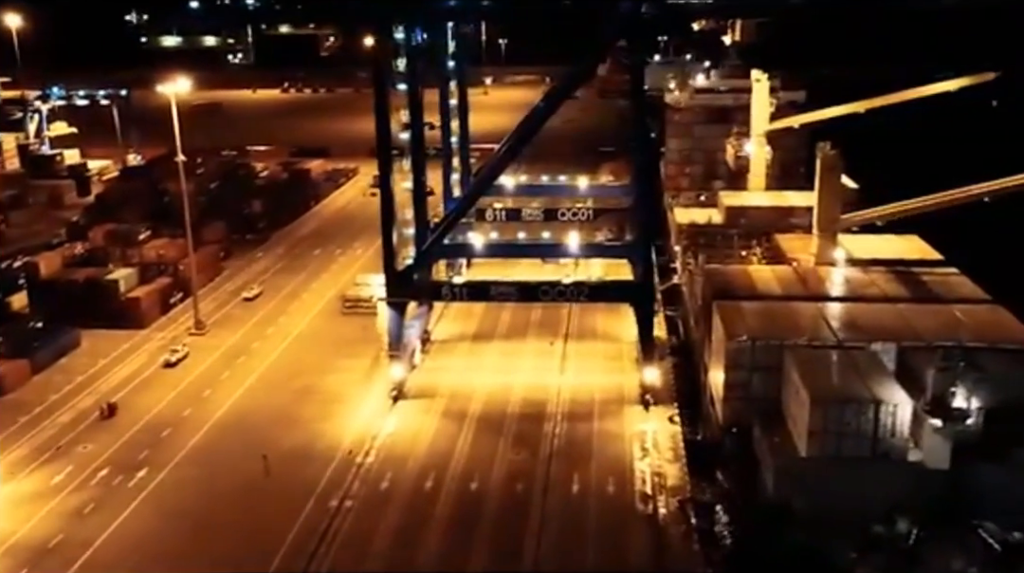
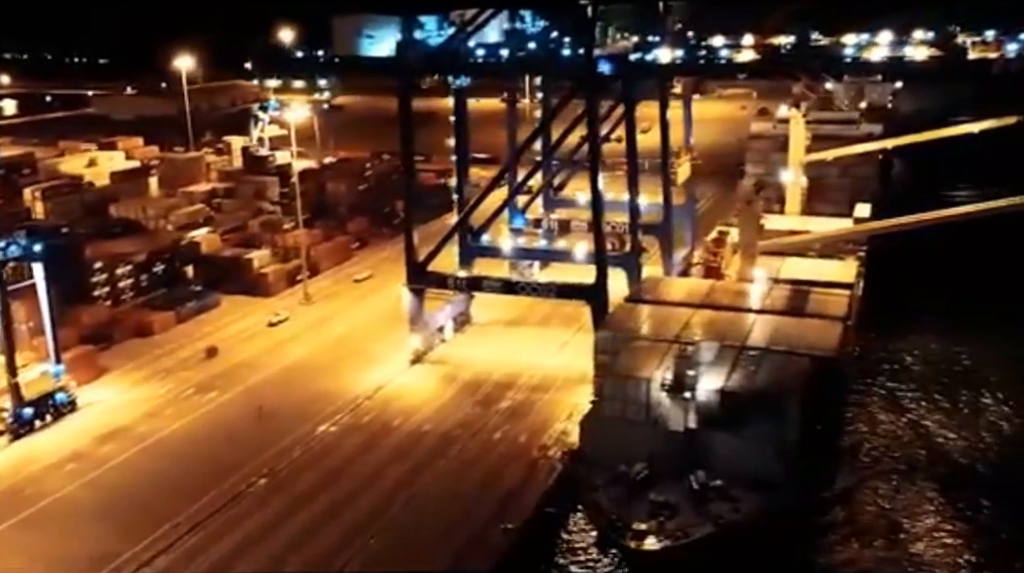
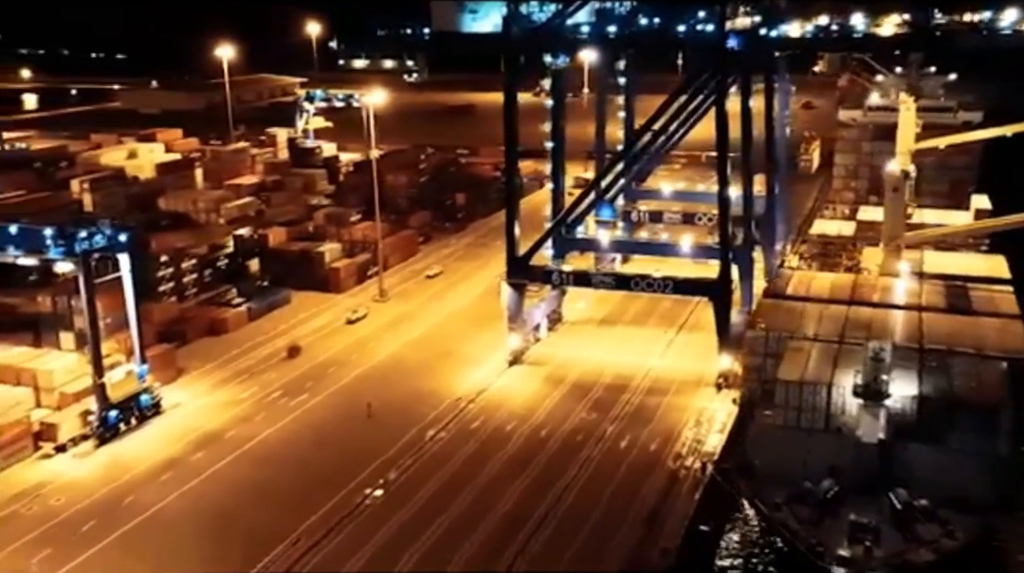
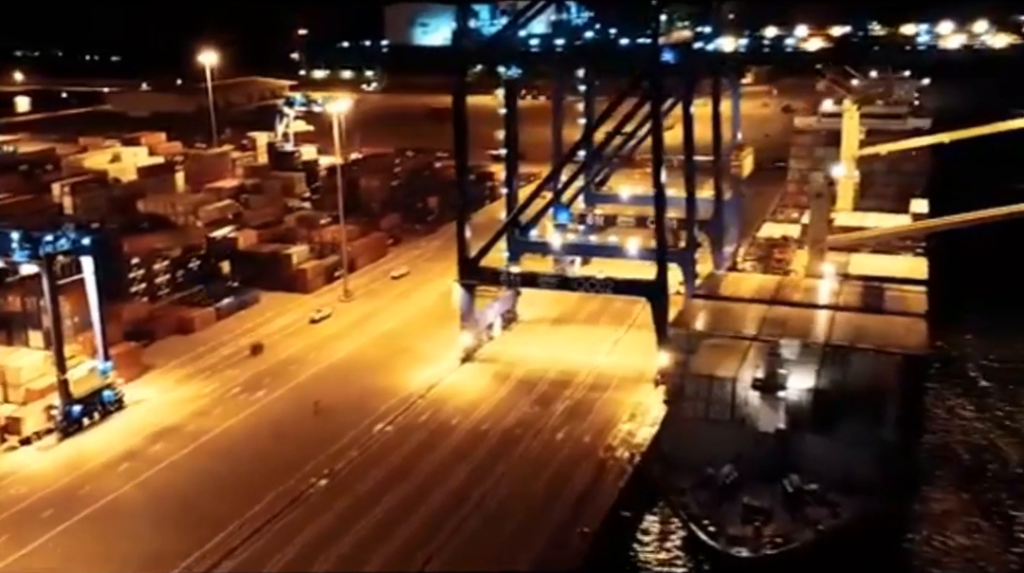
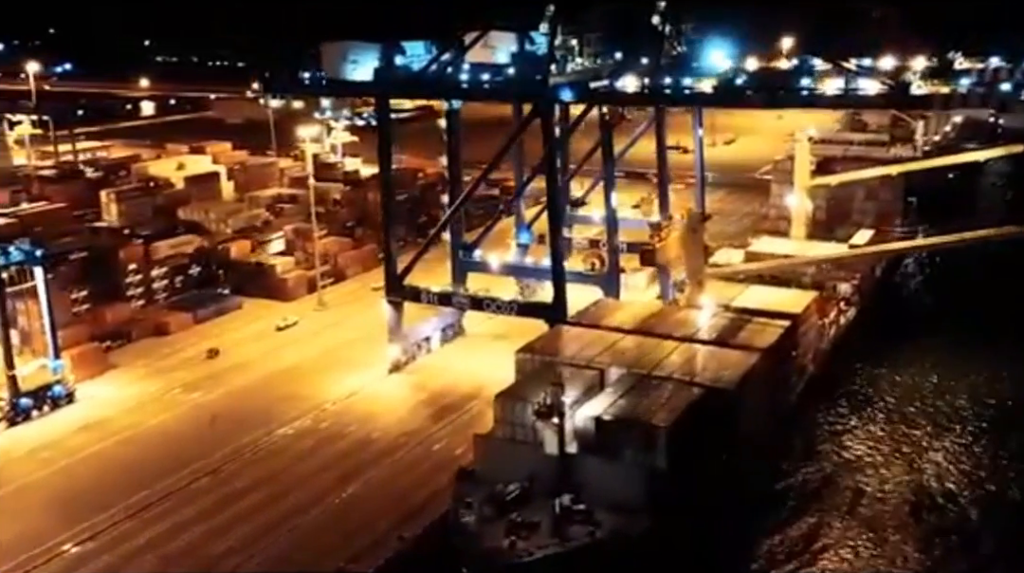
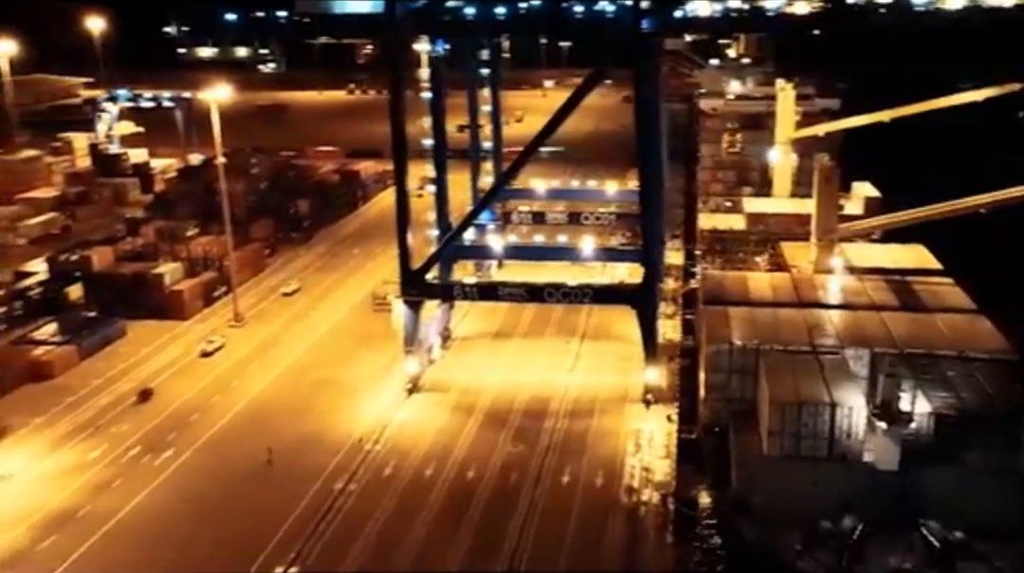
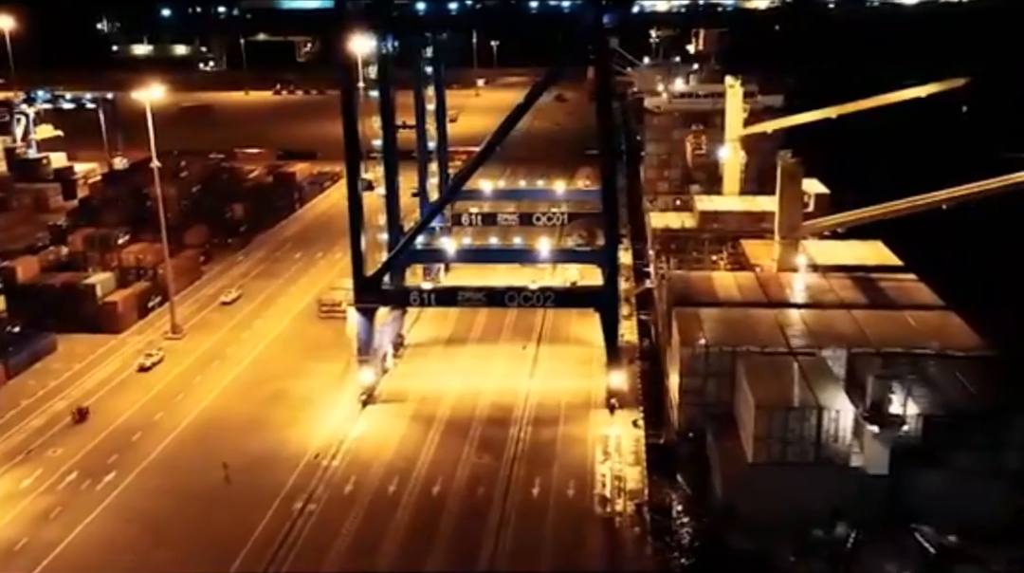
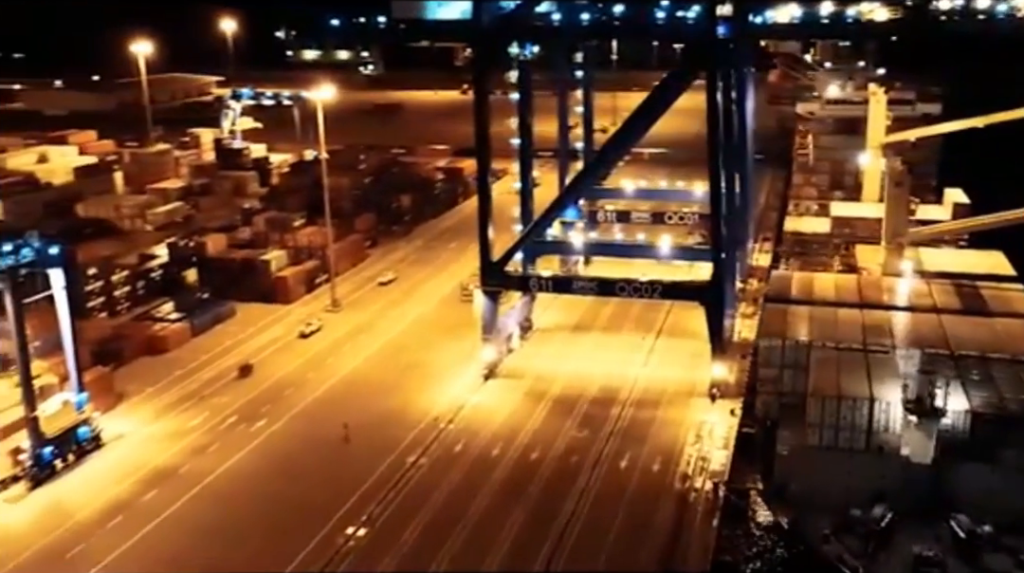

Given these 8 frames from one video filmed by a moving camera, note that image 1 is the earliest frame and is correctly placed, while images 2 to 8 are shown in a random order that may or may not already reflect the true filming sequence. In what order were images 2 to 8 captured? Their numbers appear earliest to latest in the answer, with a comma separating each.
7, 6, 8, 3, 4, 2, 5
